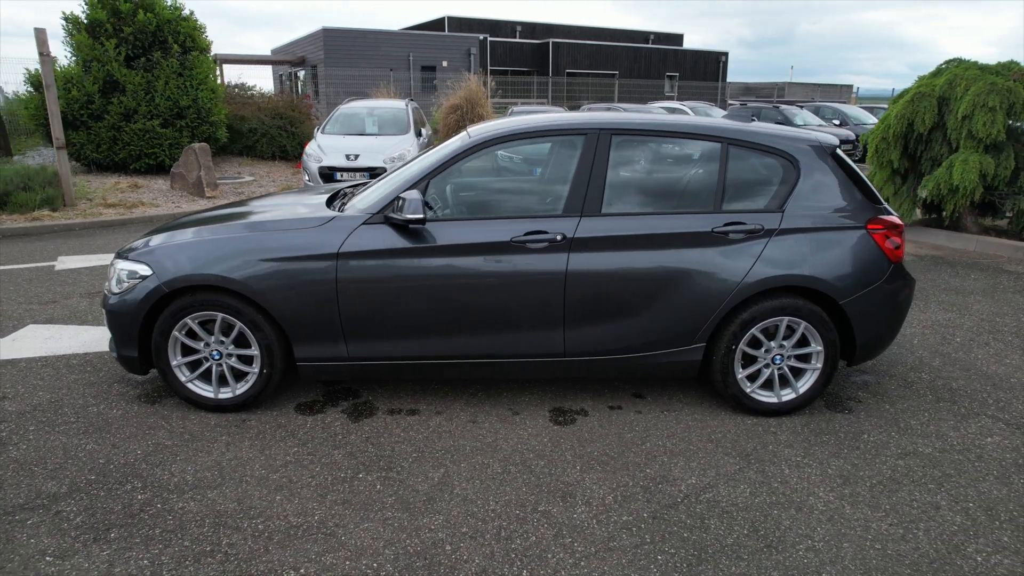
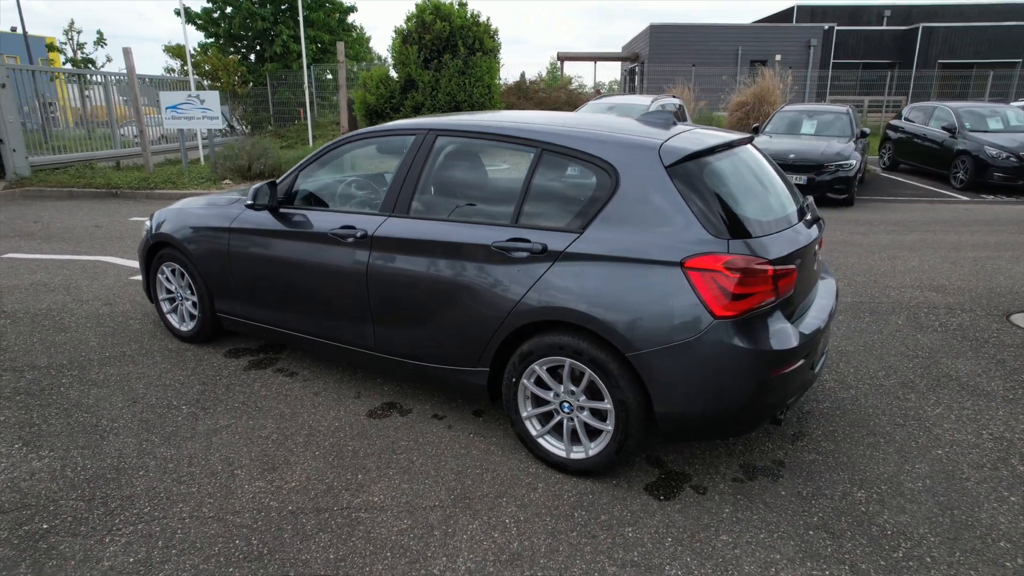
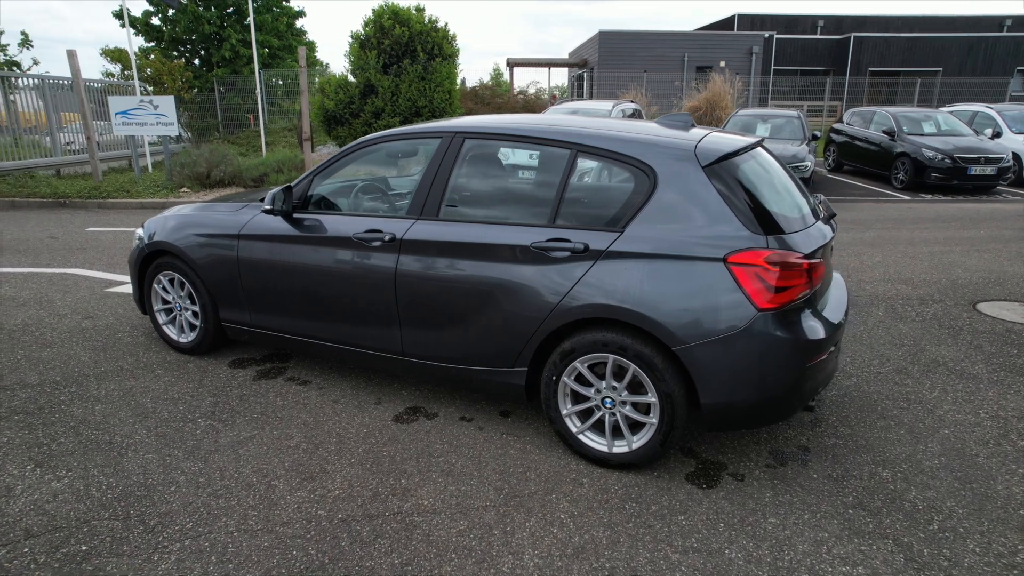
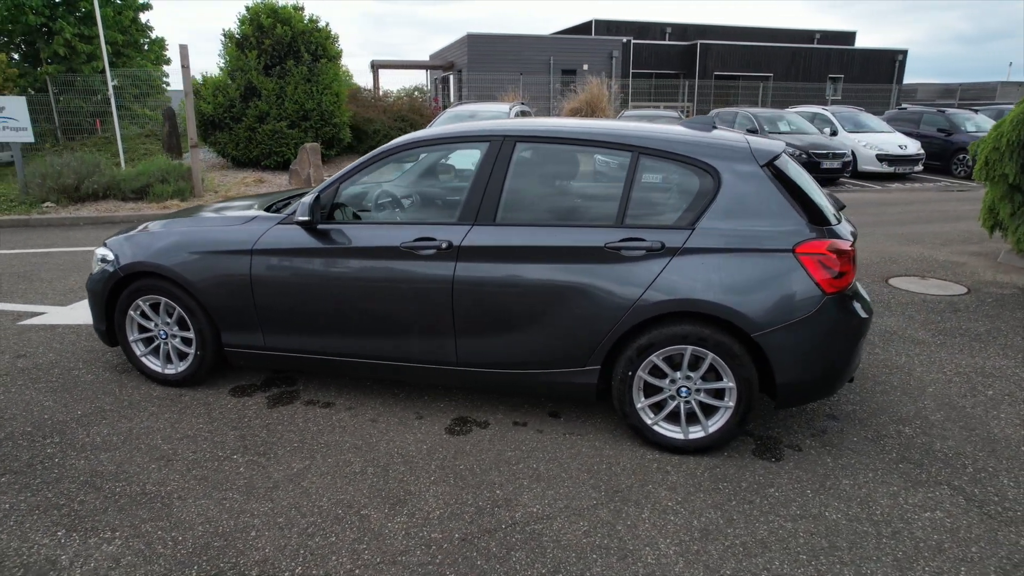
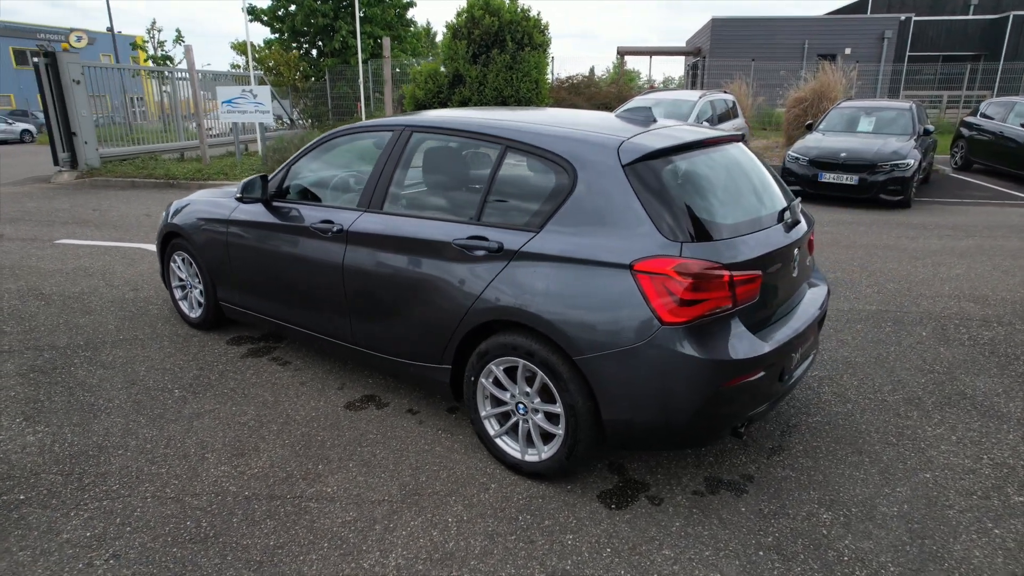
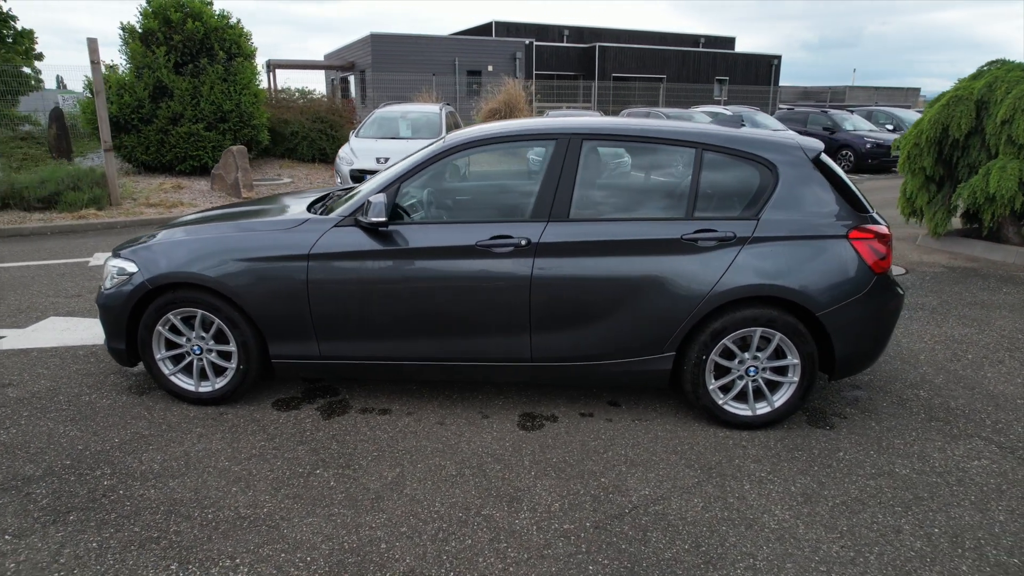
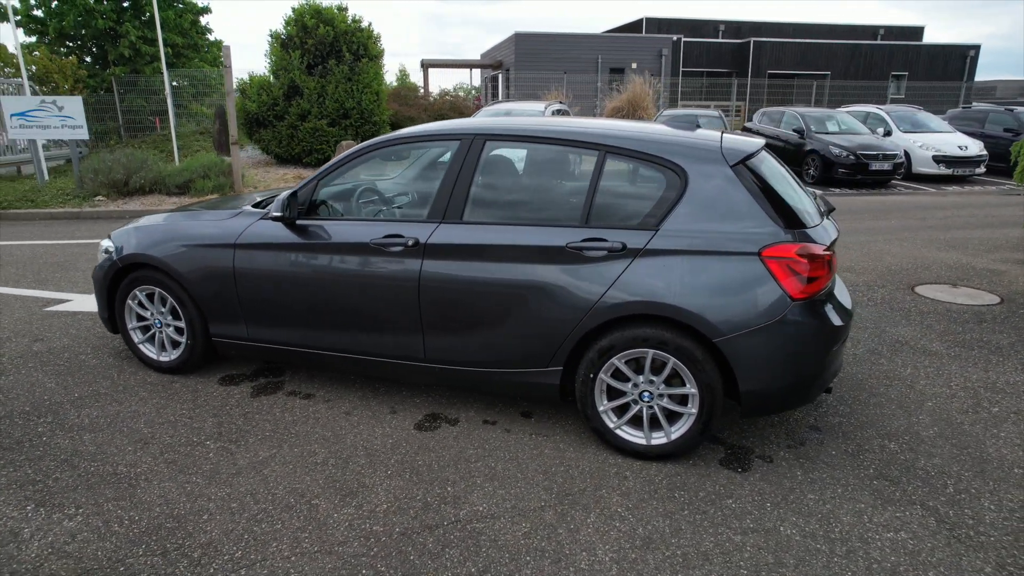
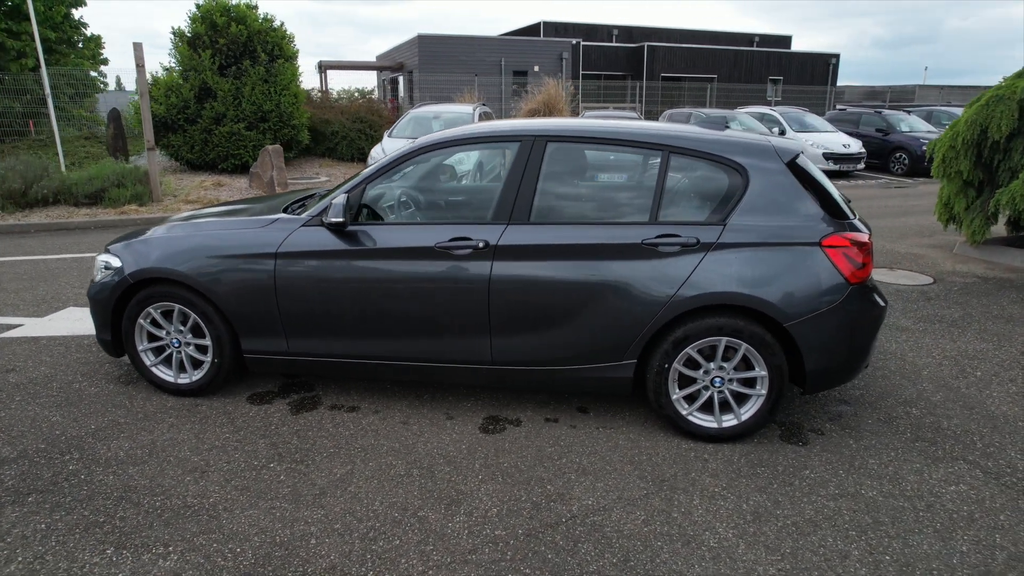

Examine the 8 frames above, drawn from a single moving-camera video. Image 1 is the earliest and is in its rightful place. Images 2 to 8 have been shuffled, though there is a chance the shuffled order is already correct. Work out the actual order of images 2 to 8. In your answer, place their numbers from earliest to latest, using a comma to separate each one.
6, 8, 4, 7, 3, 2, 5
